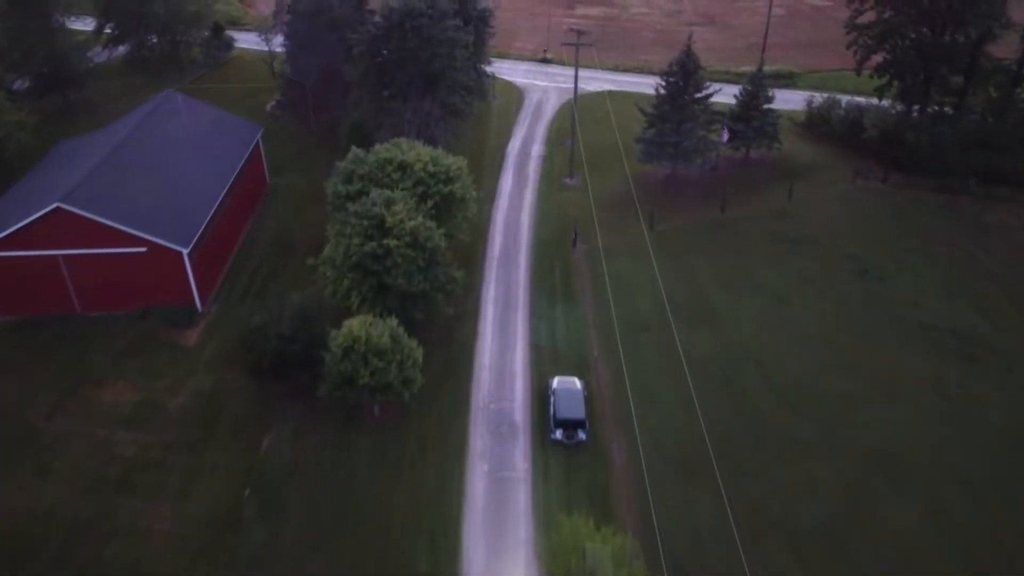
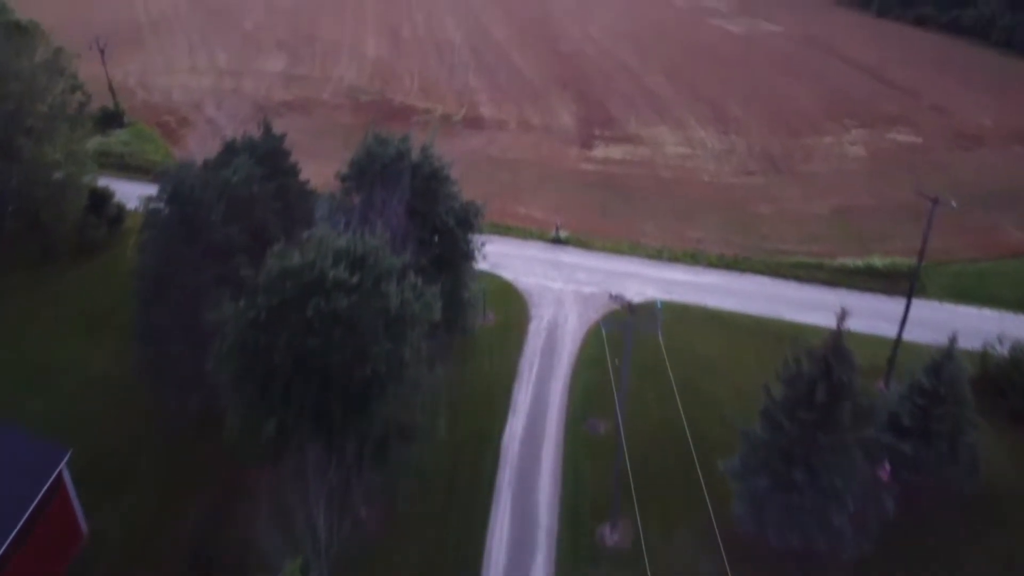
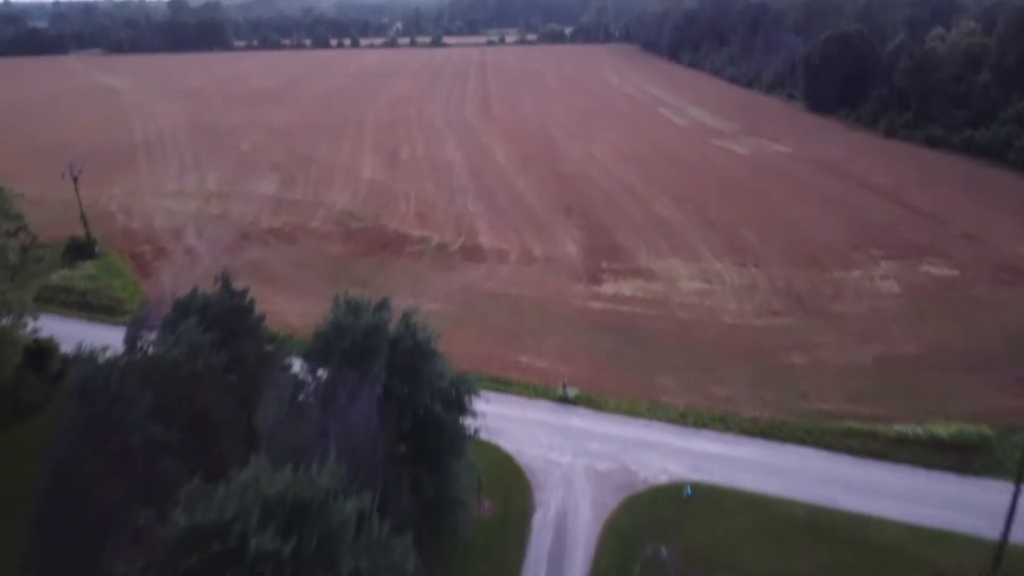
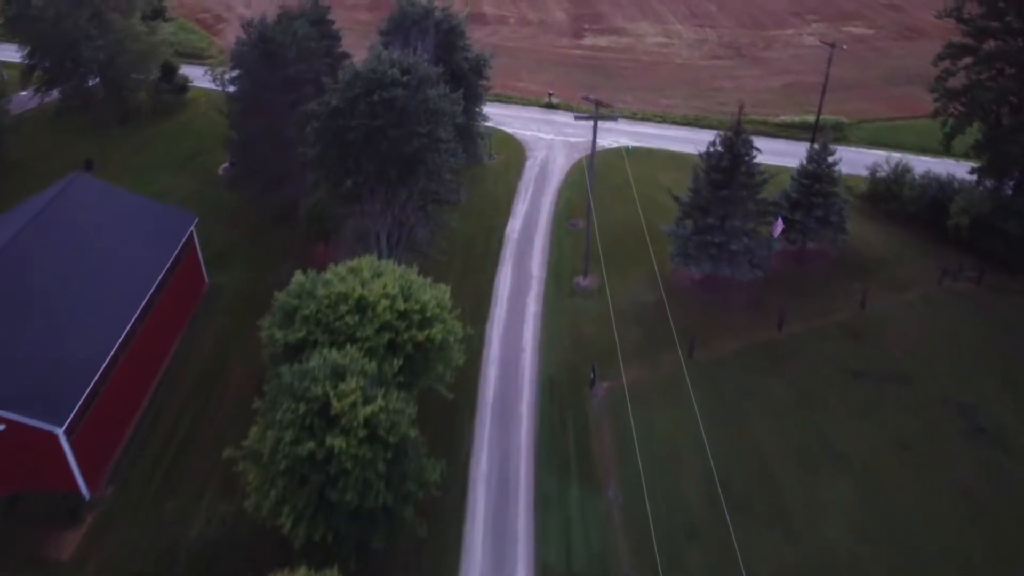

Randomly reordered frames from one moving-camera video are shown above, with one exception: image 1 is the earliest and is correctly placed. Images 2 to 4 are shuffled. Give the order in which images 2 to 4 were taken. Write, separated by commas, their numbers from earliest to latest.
4, 2, 3
